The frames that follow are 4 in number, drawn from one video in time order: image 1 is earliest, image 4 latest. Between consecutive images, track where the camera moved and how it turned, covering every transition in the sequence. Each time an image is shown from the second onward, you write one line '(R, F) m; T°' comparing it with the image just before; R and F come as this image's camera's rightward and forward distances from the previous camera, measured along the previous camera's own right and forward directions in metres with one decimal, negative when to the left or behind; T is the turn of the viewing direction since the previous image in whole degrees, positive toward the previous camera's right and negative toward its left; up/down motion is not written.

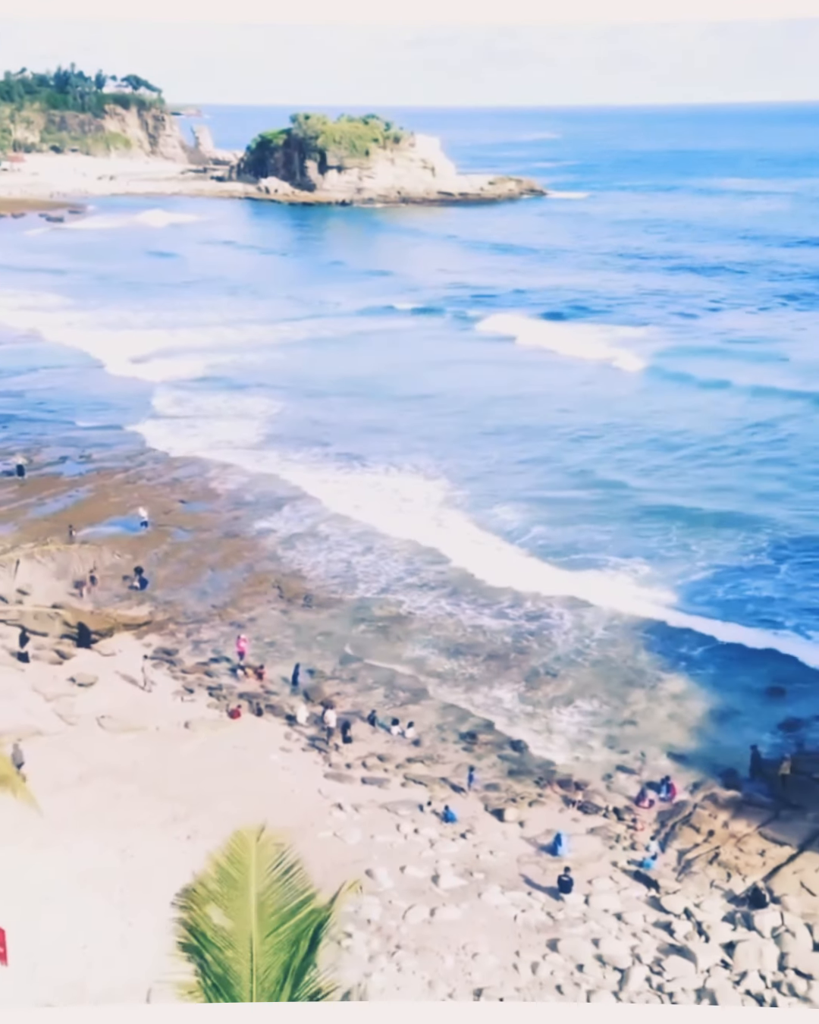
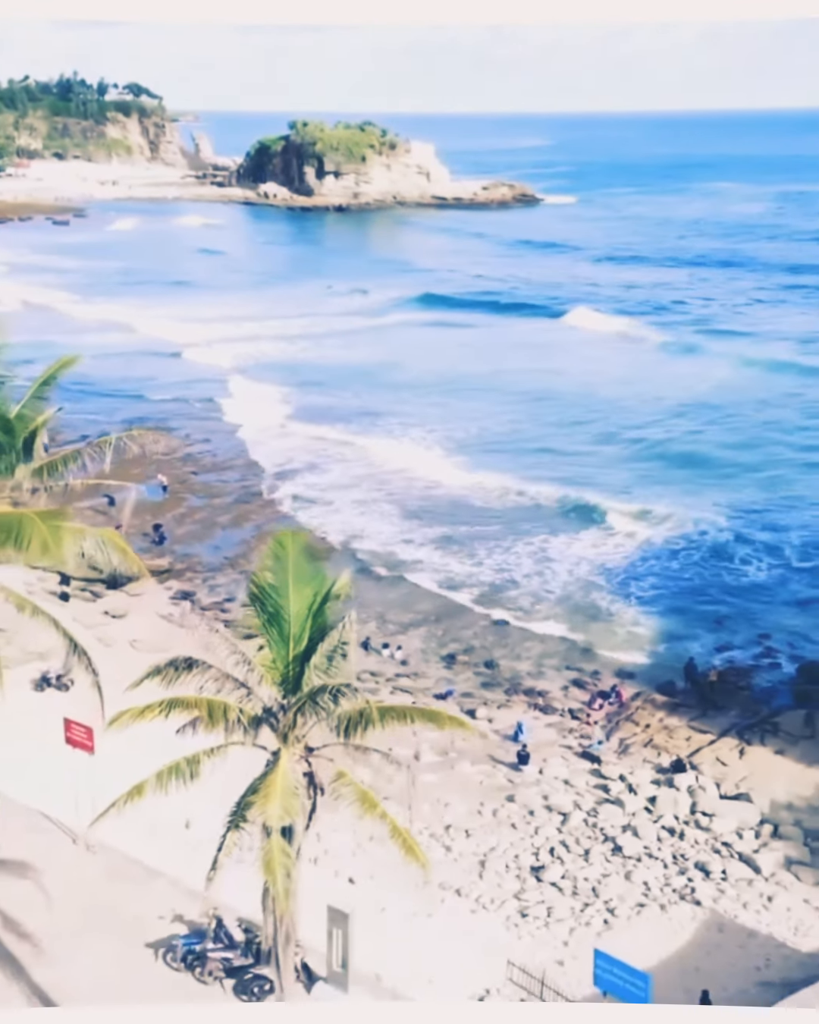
(+0.2, -3.3) m; 0°
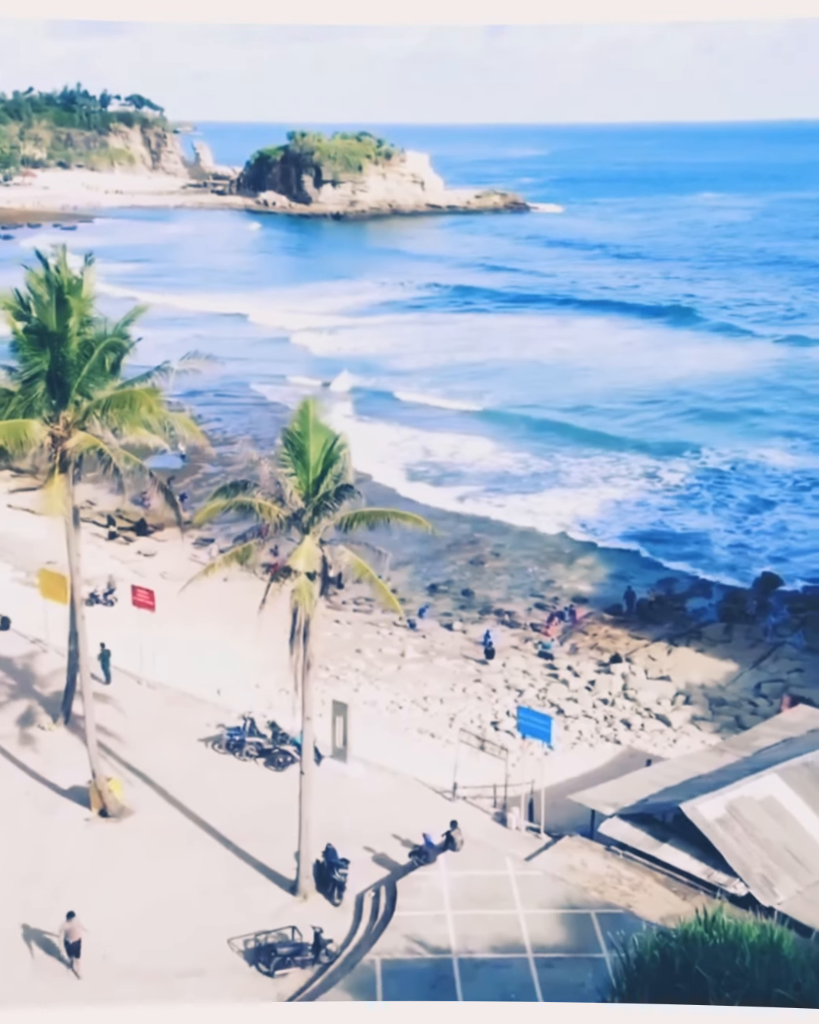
(+0.2, -4.0) m; 0°
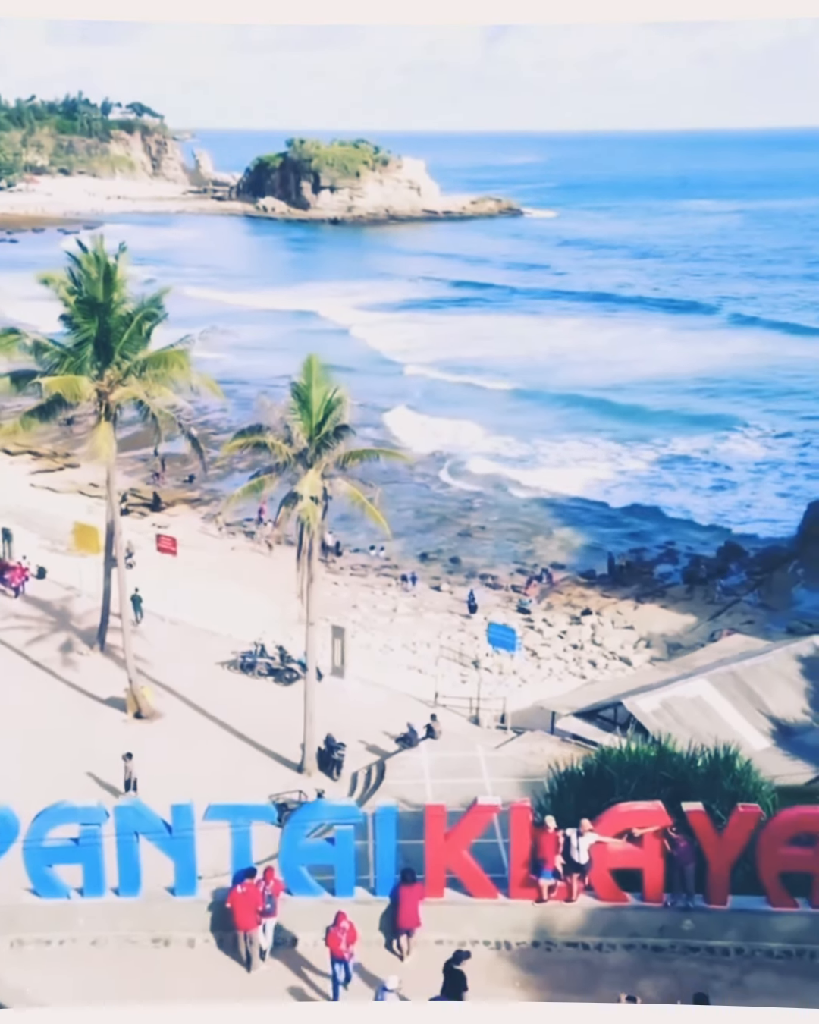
(+0.1, -2.4) m; 0°
